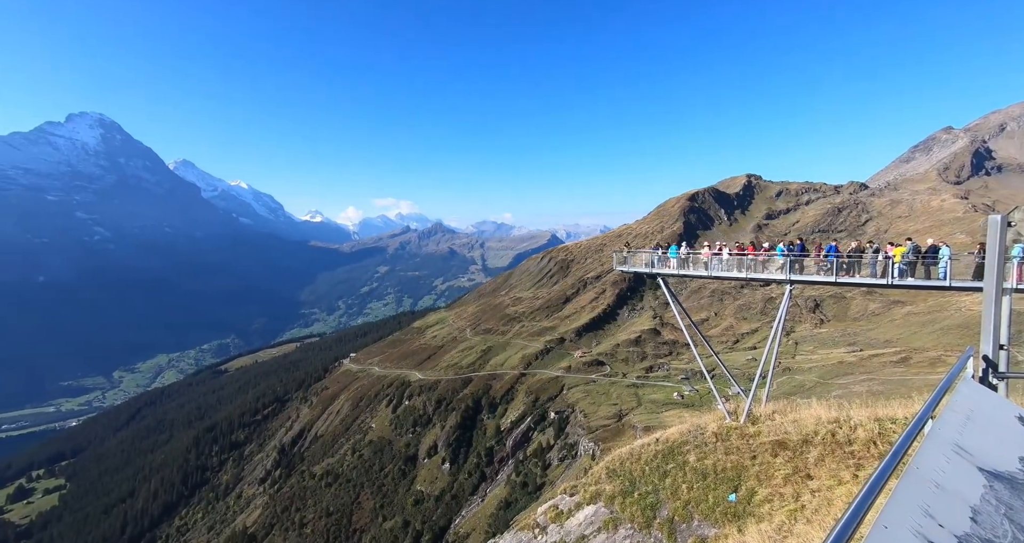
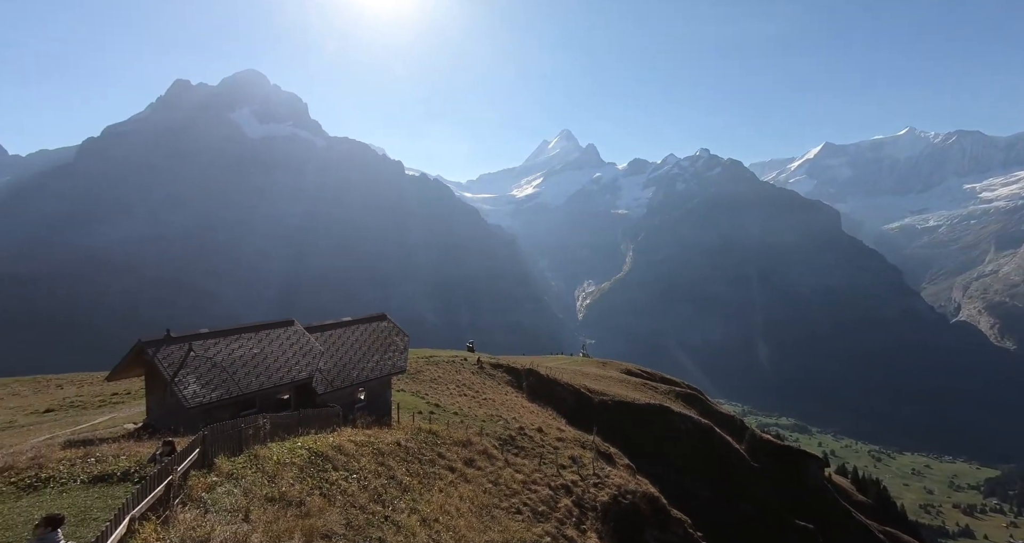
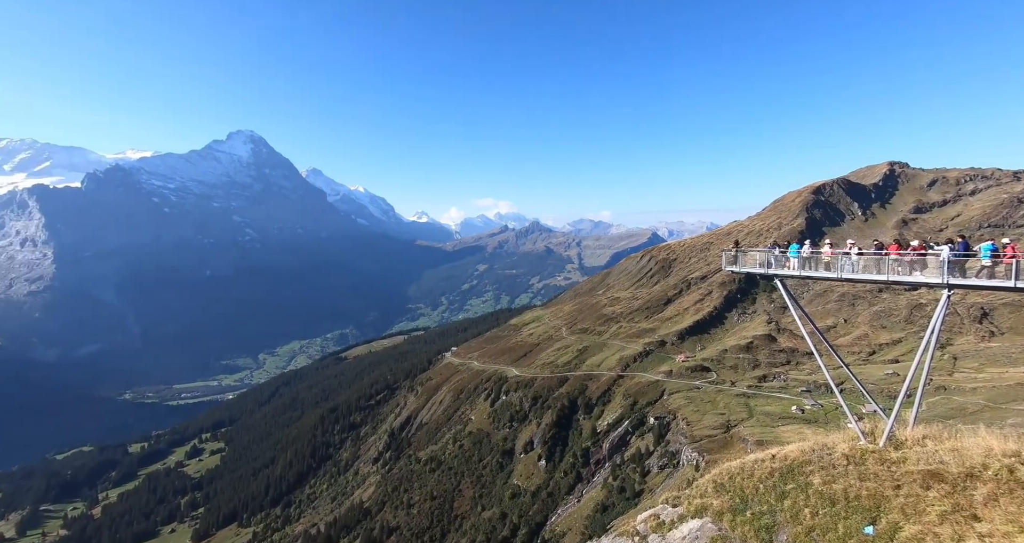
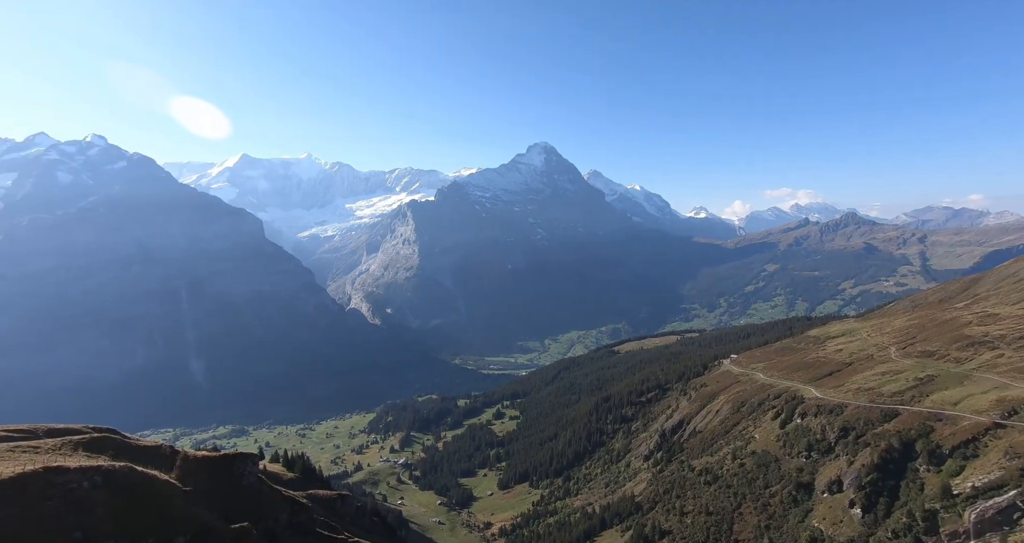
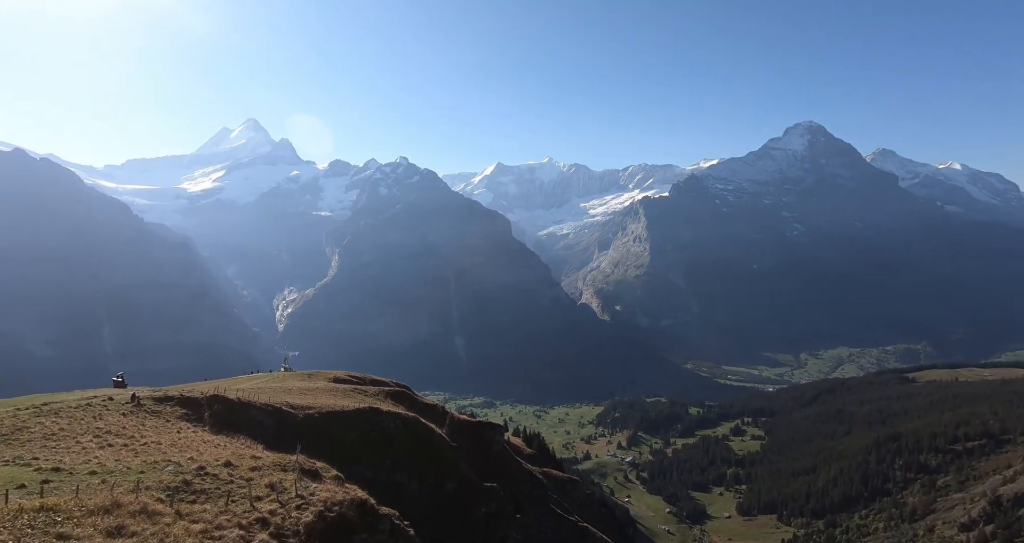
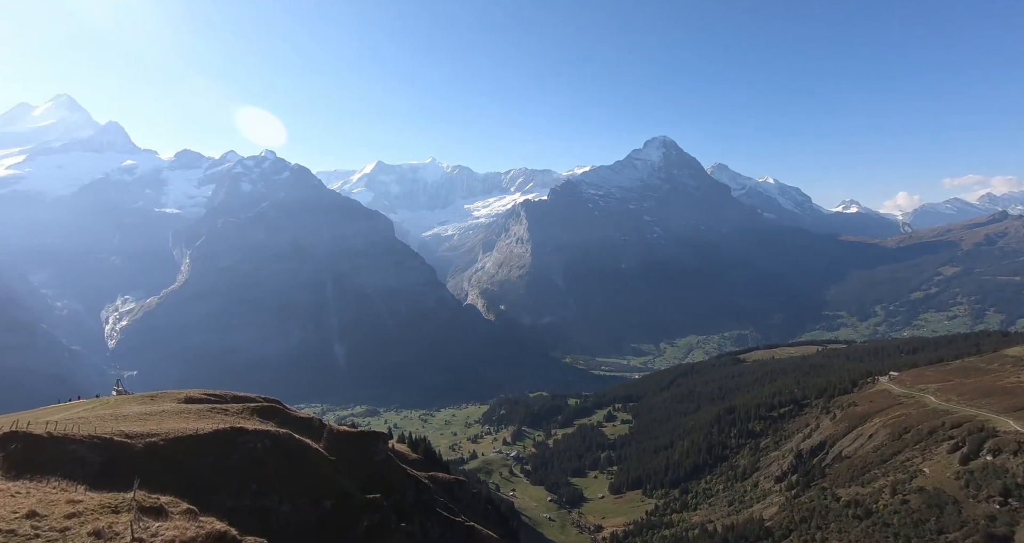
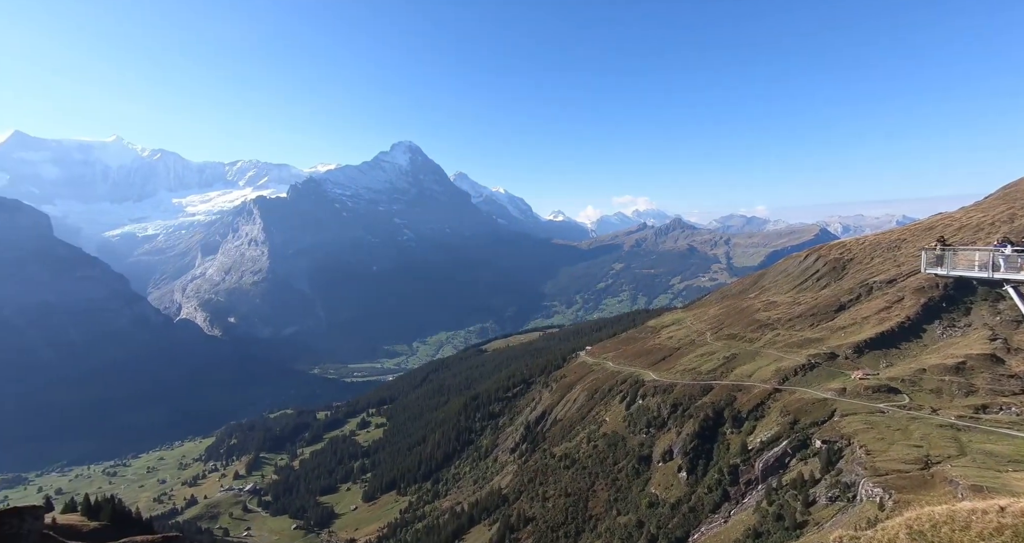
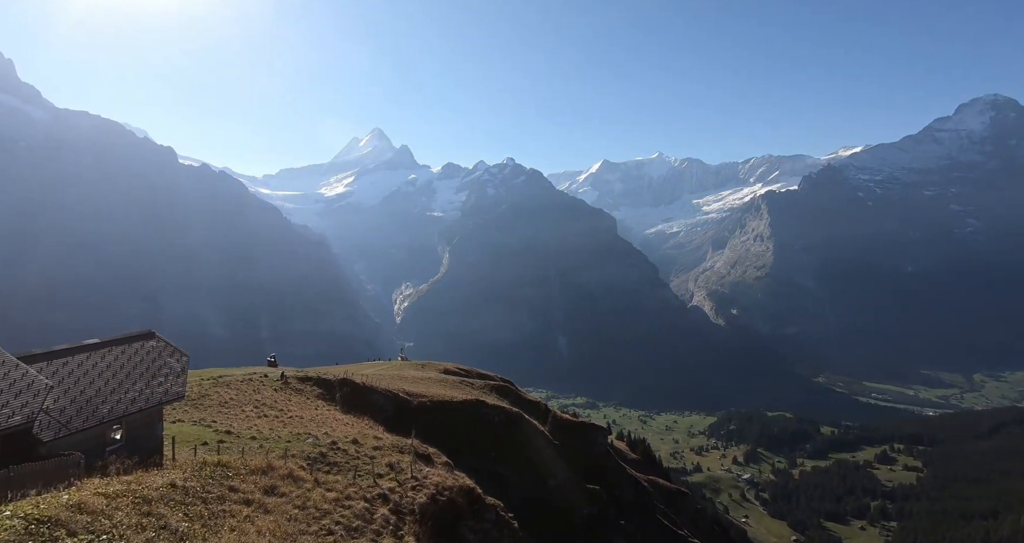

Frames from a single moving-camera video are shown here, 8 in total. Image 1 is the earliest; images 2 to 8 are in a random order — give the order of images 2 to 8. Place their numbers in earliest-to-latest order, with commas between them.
3, 7, 4, 6, 5, 8, 2
